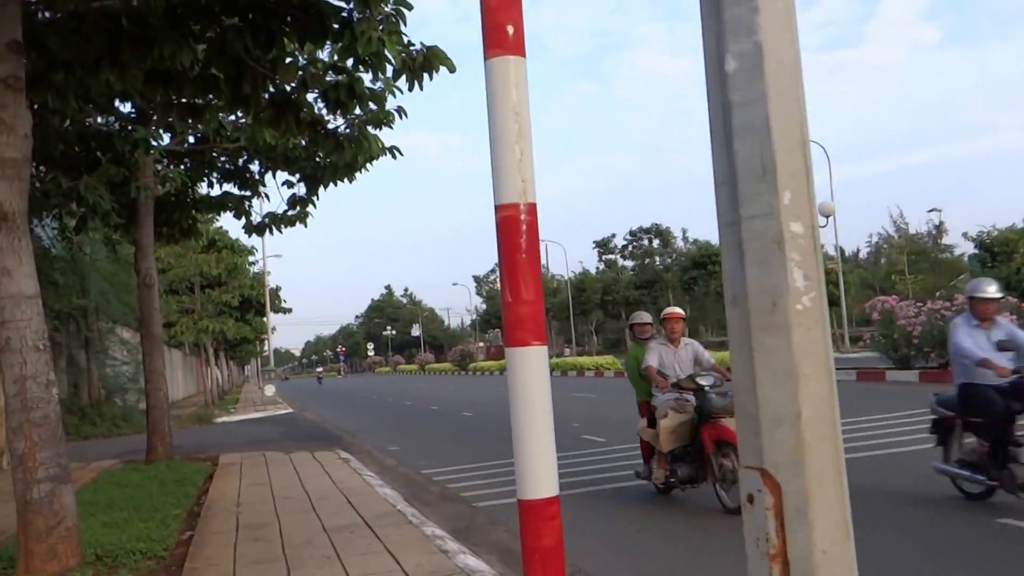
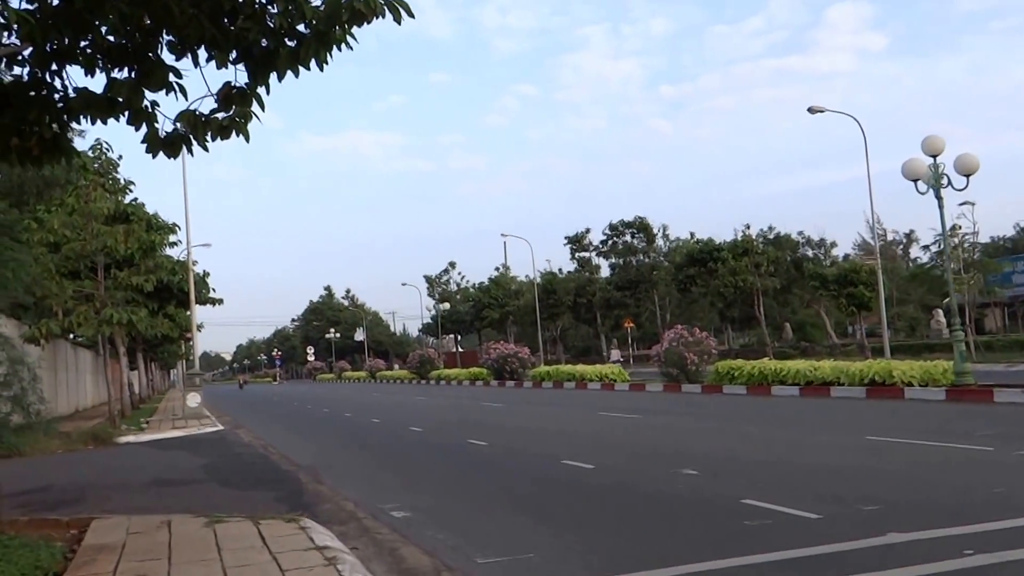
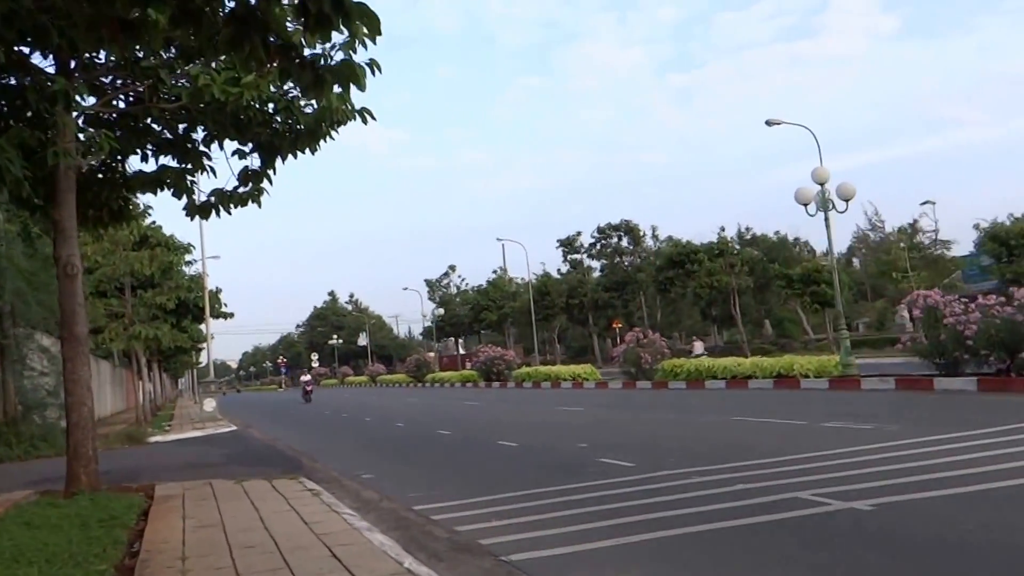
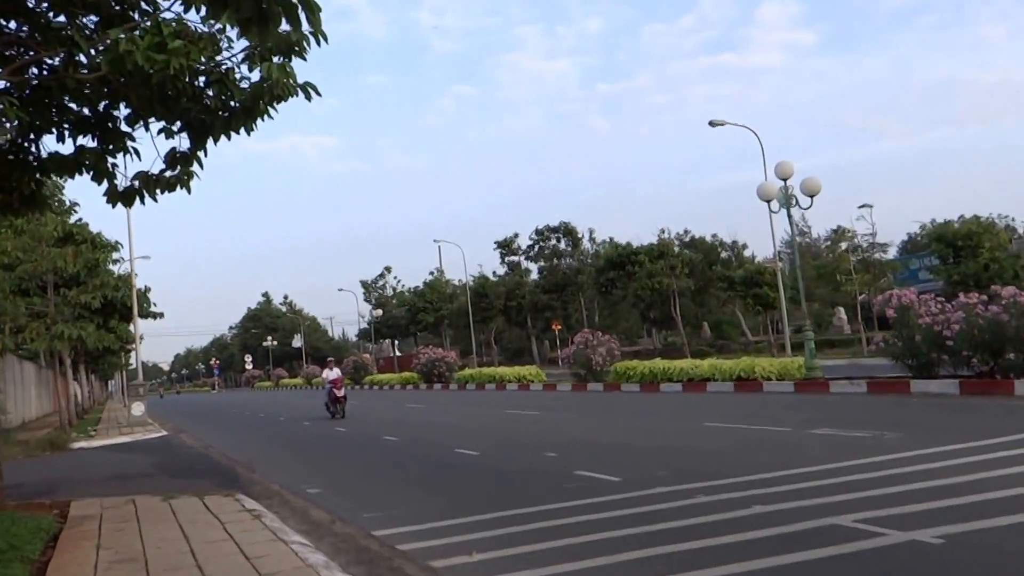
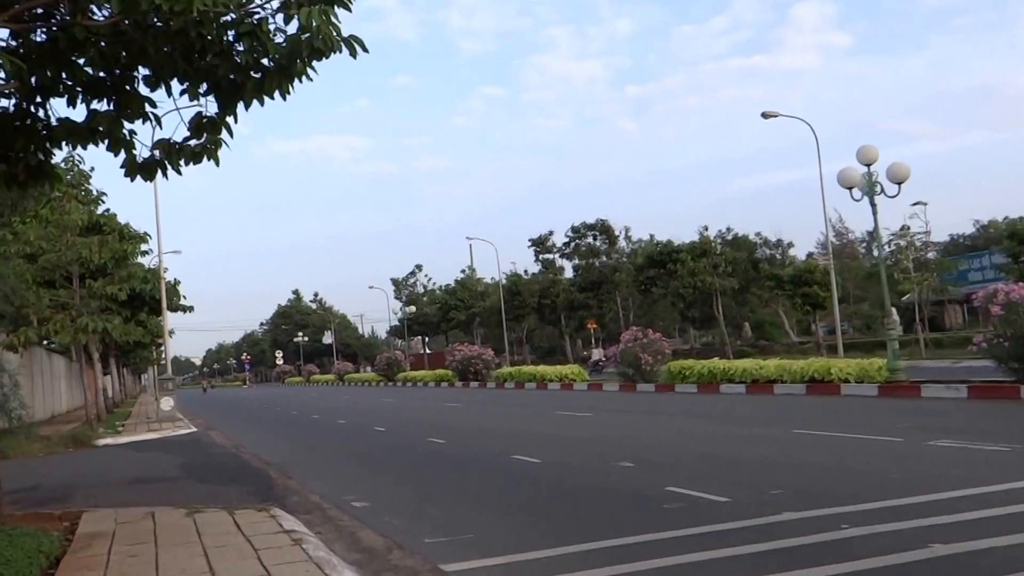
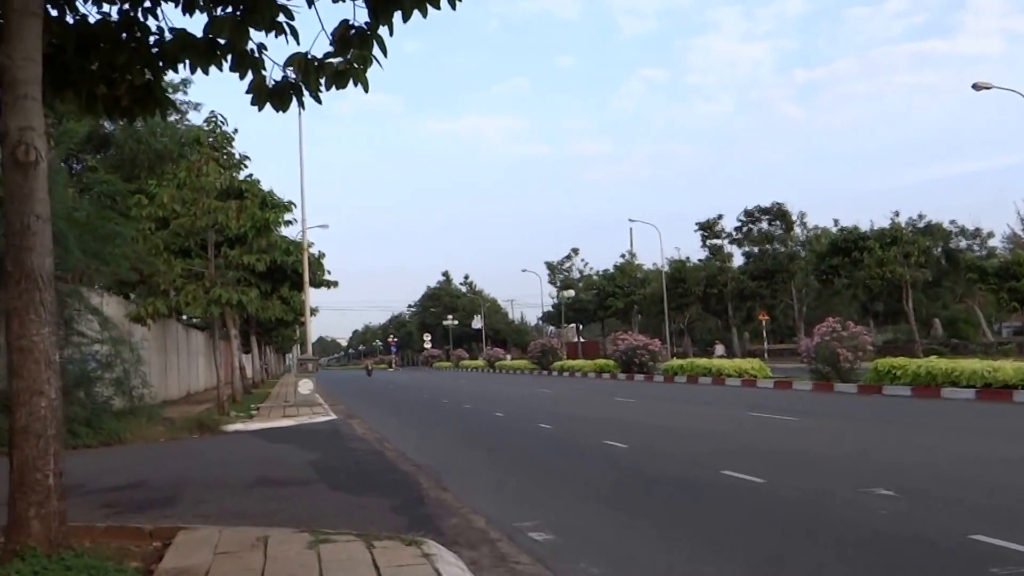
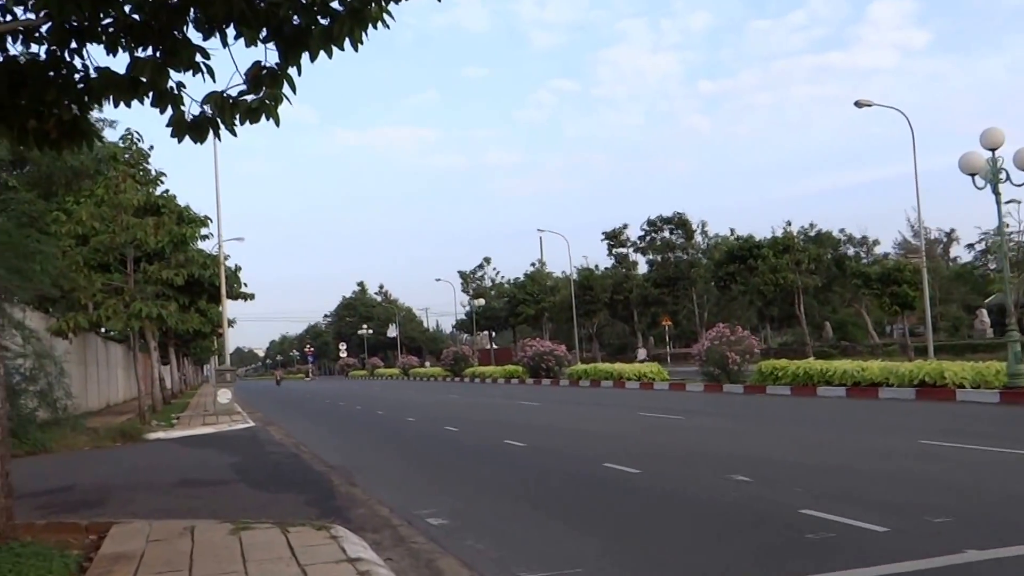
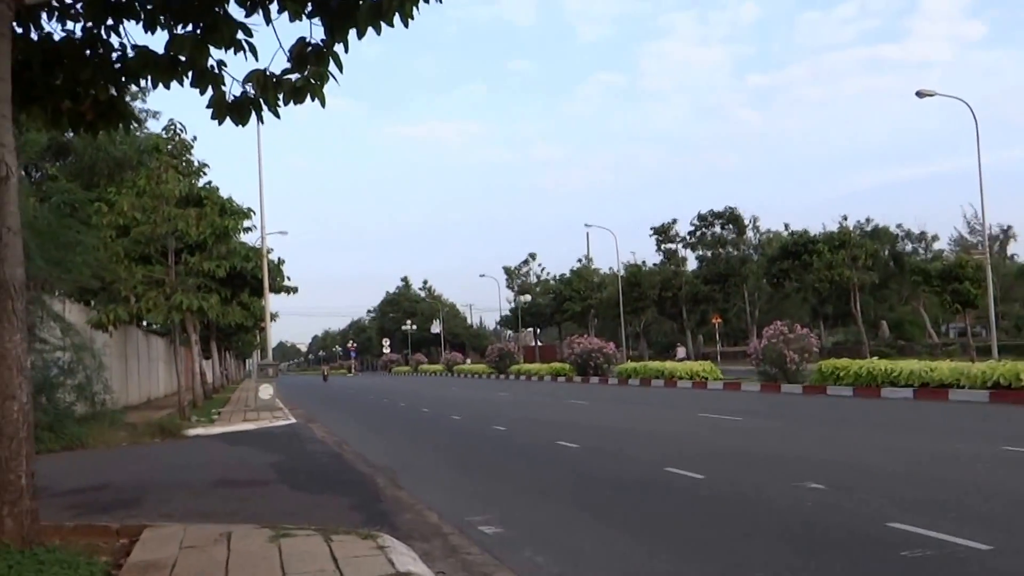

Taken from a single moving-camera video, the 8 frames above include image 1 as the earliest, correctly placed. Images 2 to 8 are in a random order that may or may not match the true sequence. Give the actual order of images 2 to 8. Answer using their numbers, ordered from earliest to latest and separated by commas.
3, 4, 5, 2, 7, 8, 6
